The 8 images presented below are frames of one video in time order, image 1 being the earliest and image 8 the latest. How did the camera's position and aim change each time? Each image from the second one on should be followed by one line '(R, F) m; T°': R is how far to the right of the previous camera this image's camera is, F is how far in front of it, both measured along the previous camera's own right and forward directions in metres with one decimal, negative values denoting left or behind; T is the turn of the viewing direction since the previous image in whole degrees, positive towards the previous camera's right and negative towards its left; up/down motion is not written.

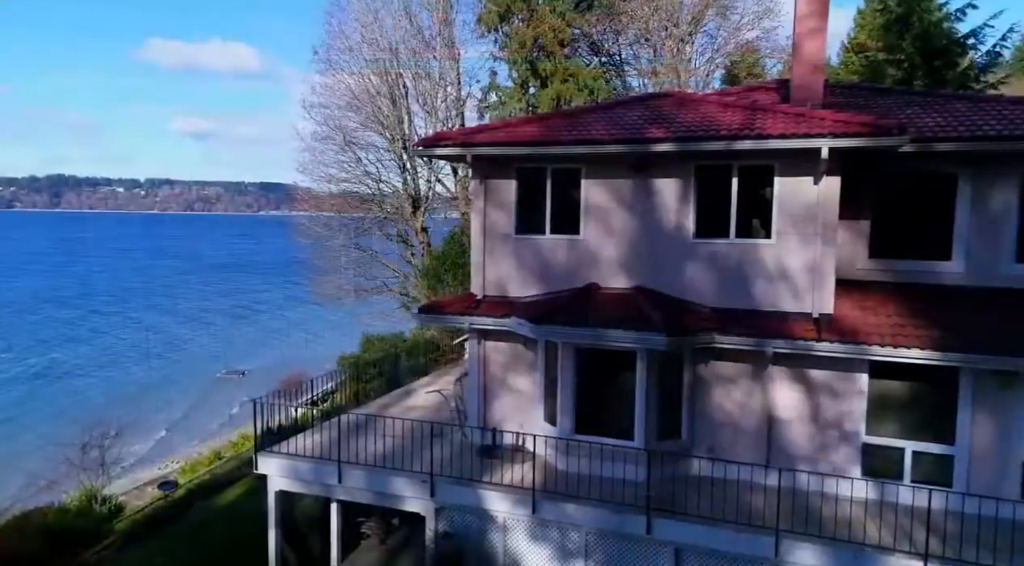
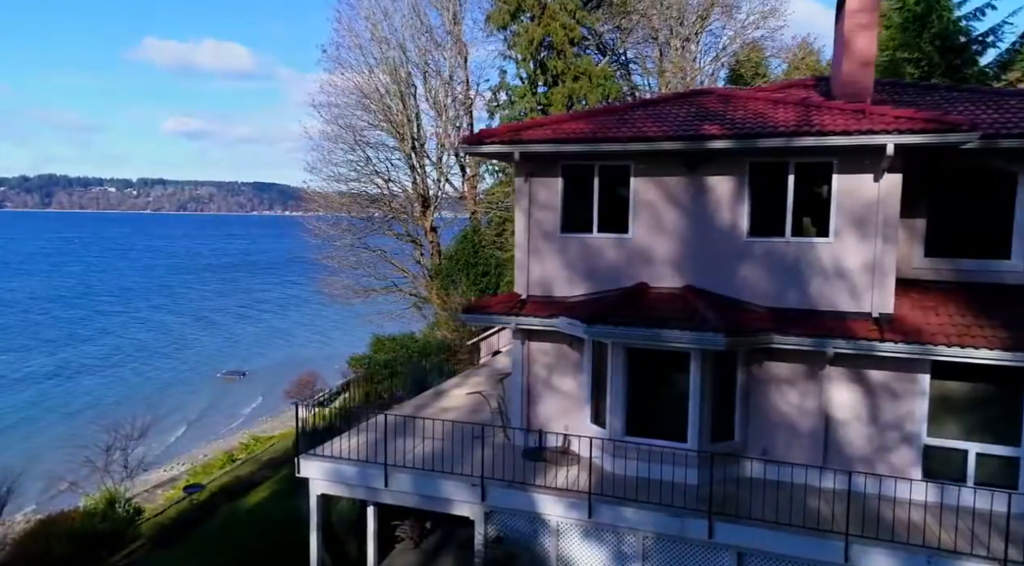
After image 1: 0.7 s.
(-0.7, +0.2) m; 0°
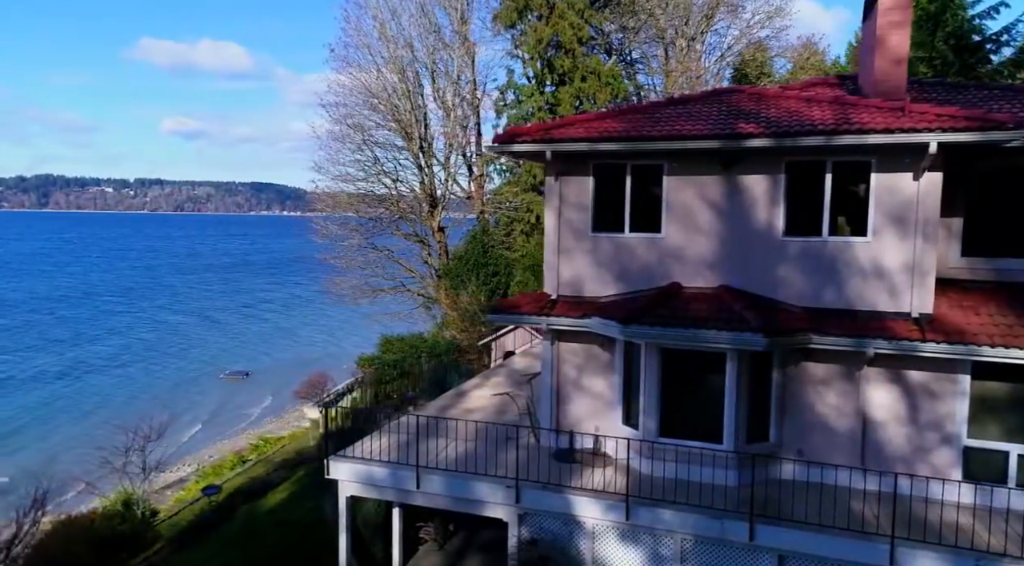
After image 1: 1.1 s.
(-0.4, +0.1) m; 0°
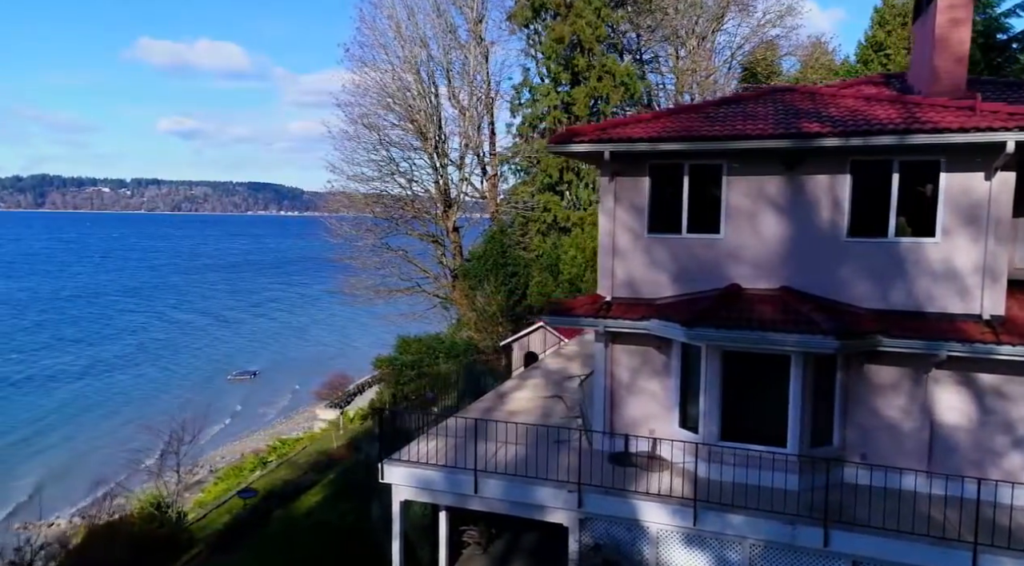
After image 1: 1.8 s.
(-0.7, +0.1) m; 0°
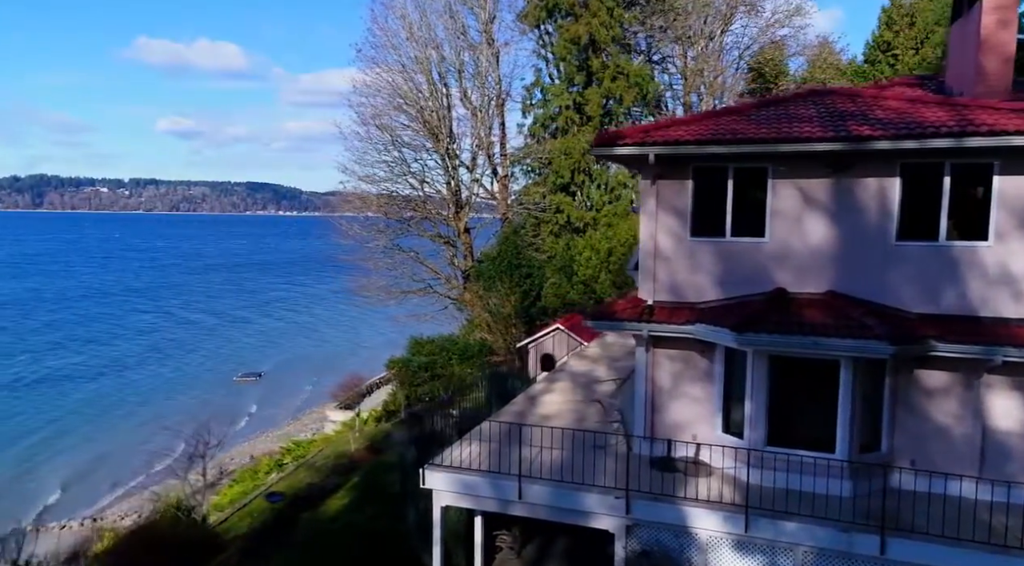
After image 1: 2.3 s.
(-0.5, +0.1) m; 0°
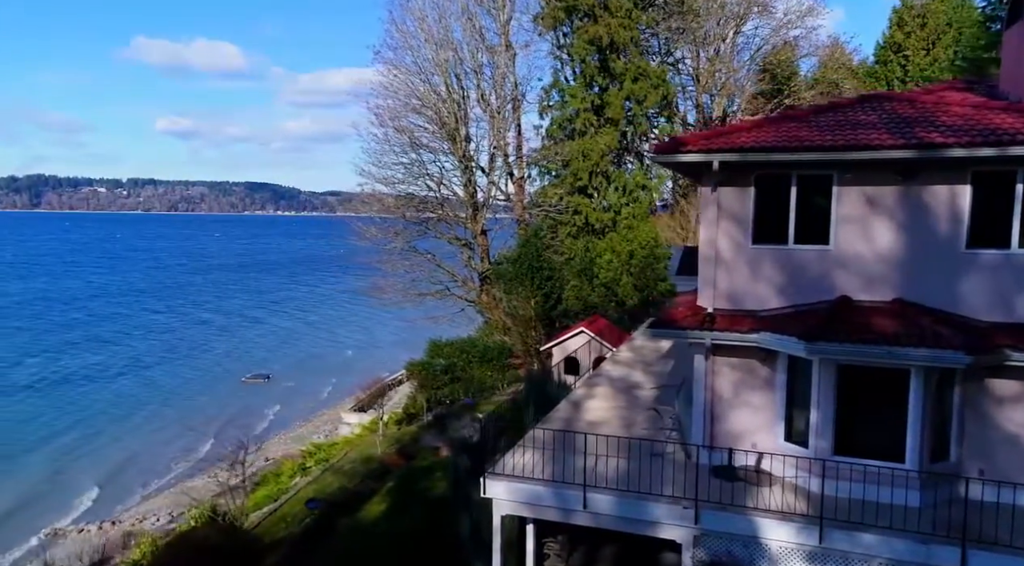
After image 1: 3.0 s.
(-0.8, +0.1) m; 0°
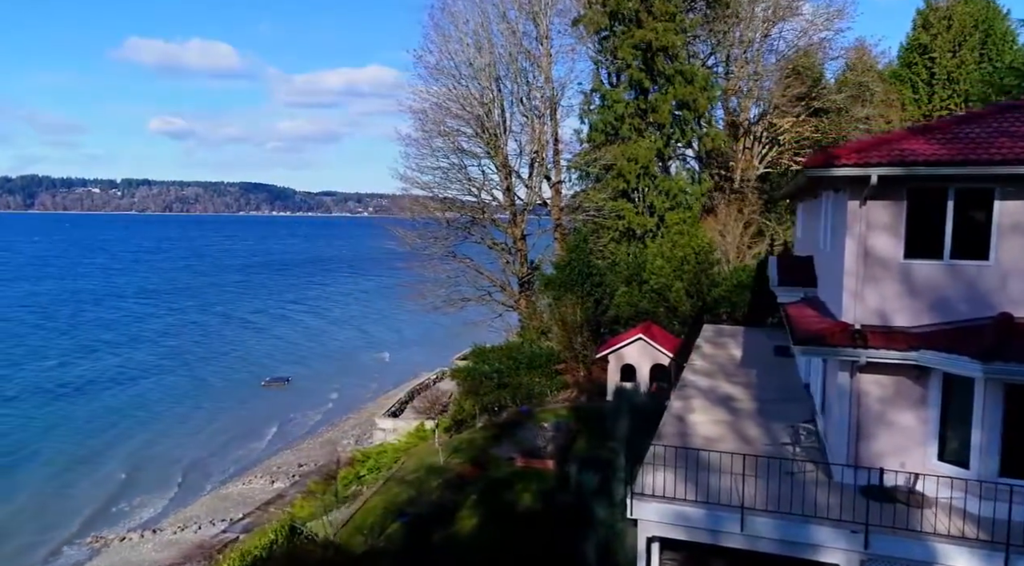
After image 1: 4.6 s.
(-1.8, +0.2) m; 0°
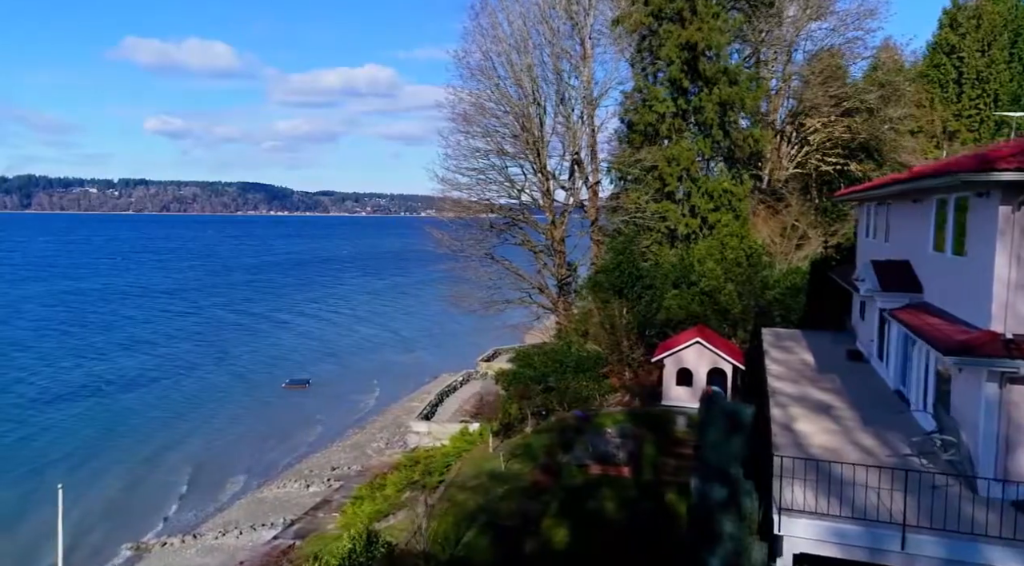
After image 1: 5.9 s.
(-1.7, +0.3) m; 0°
